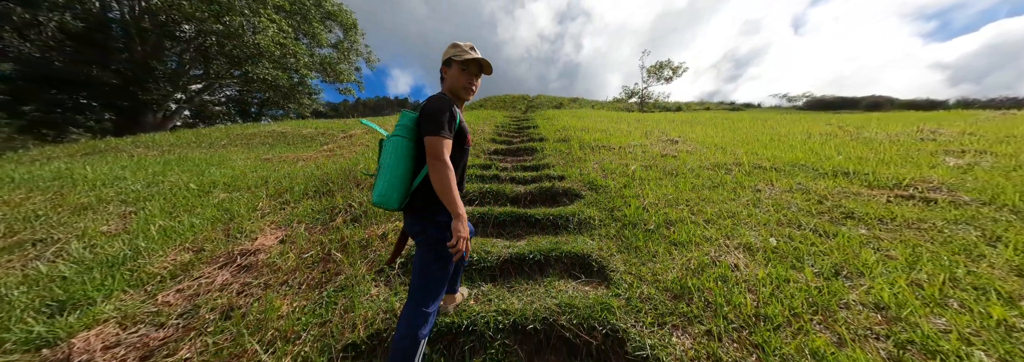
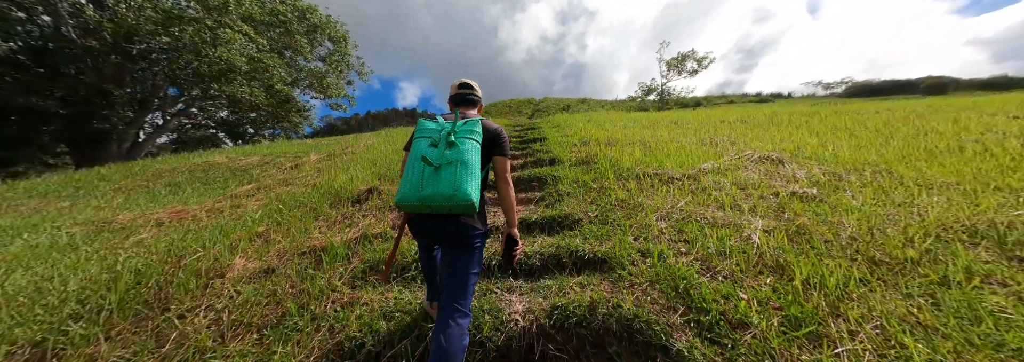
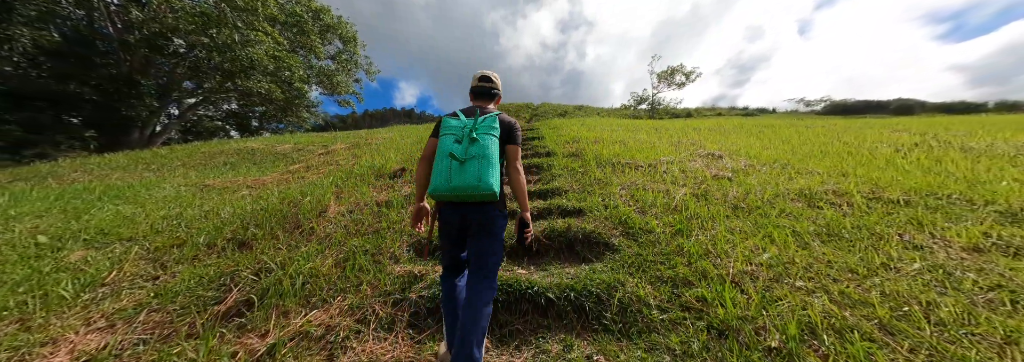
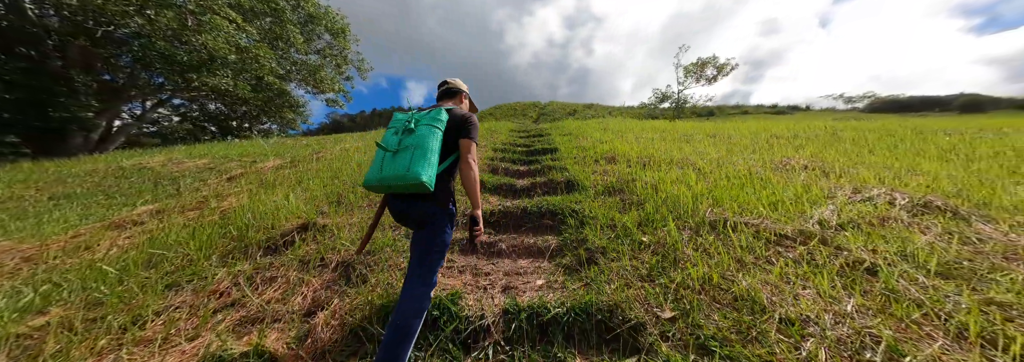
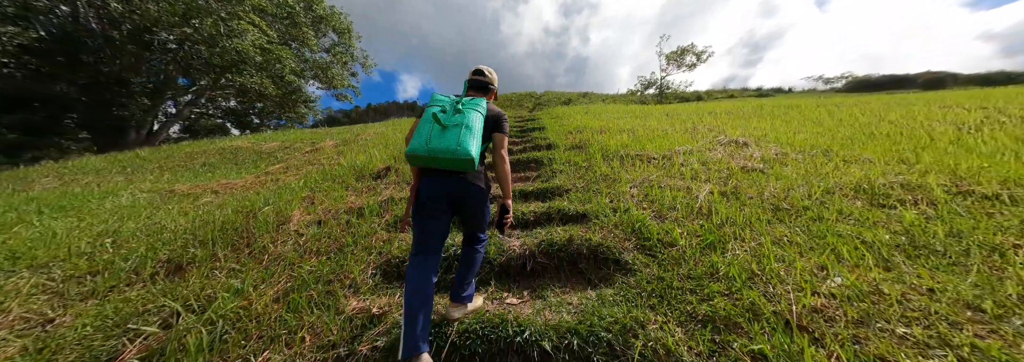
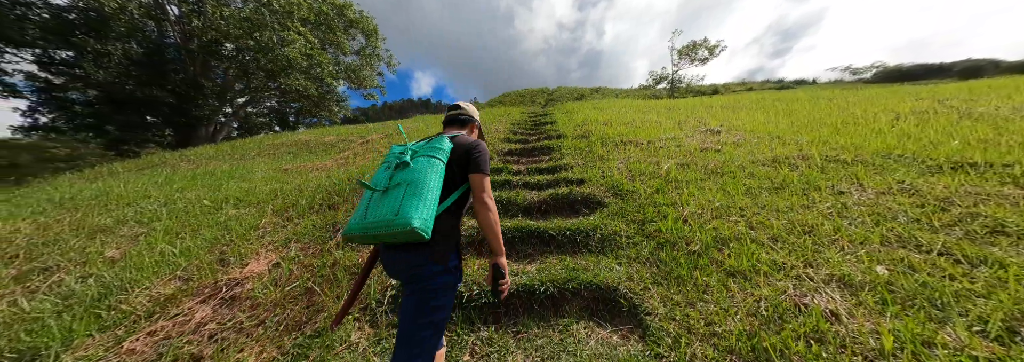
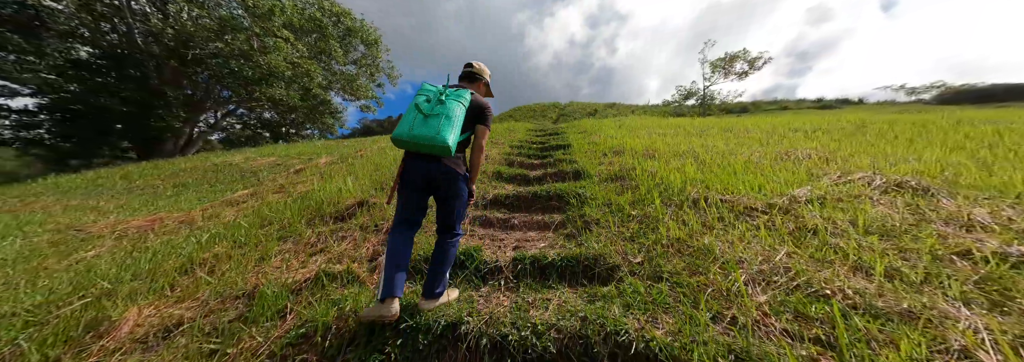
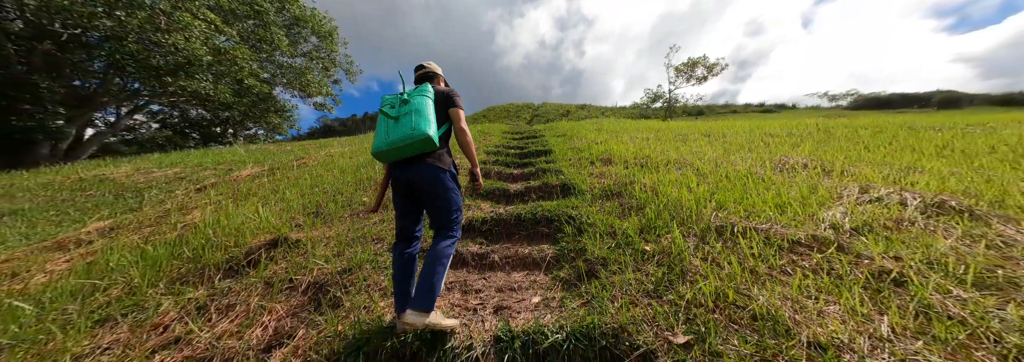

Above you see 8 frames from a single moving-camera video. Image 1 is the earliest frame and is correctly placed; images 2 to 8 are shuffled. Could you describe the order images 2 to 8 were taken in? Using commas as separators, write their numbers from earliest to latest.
6, 3, 5, 2, 7, 4, 8
